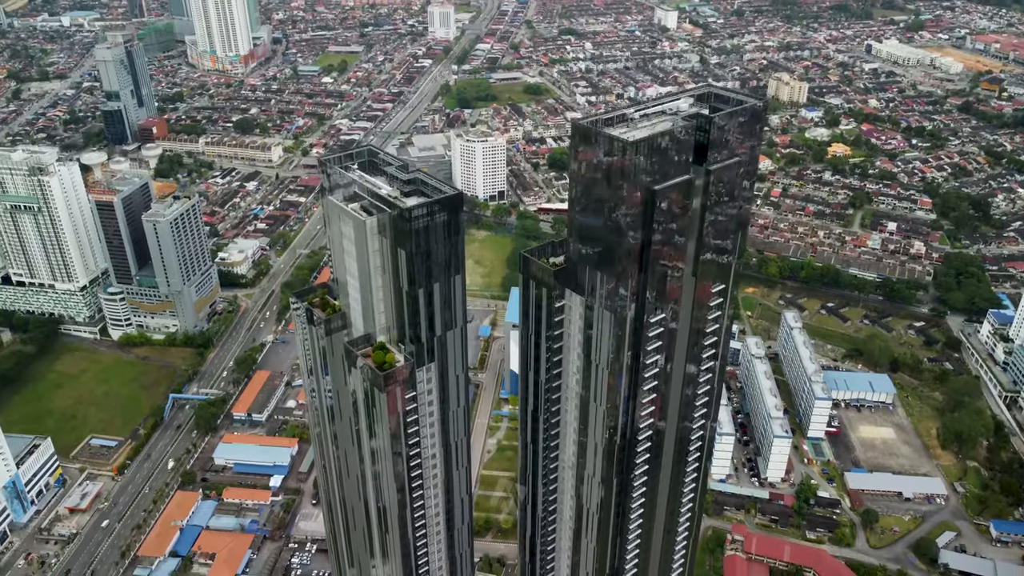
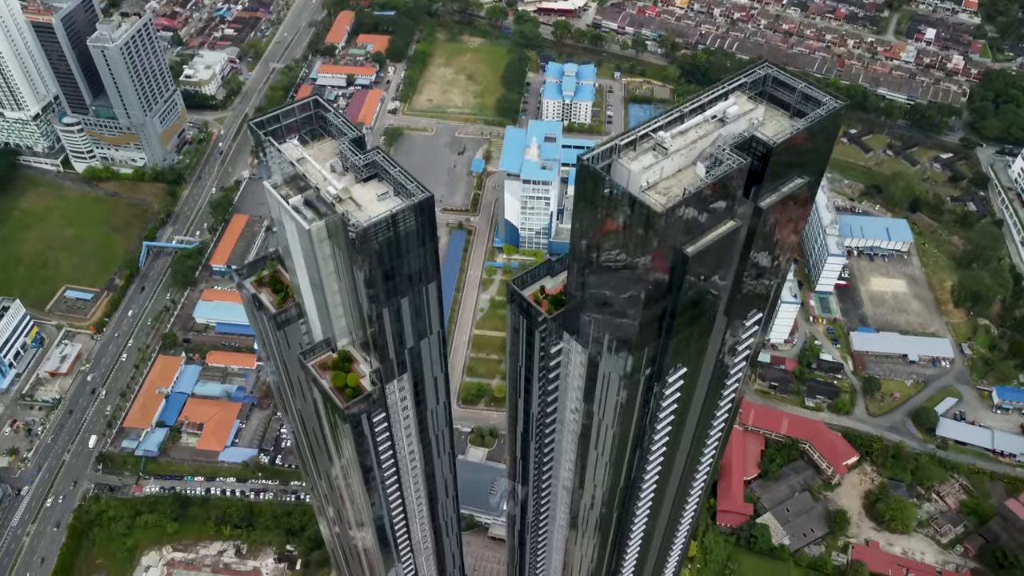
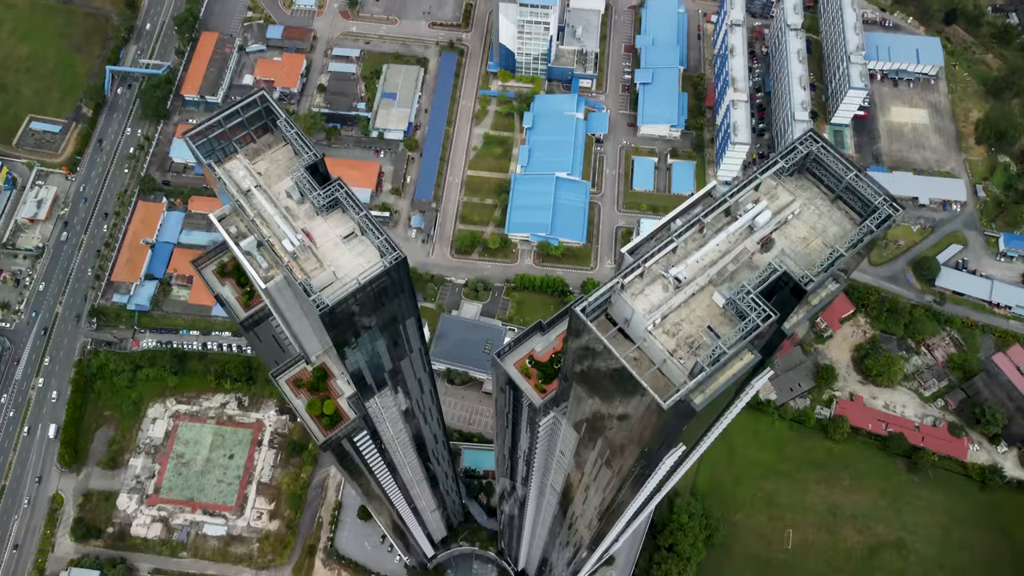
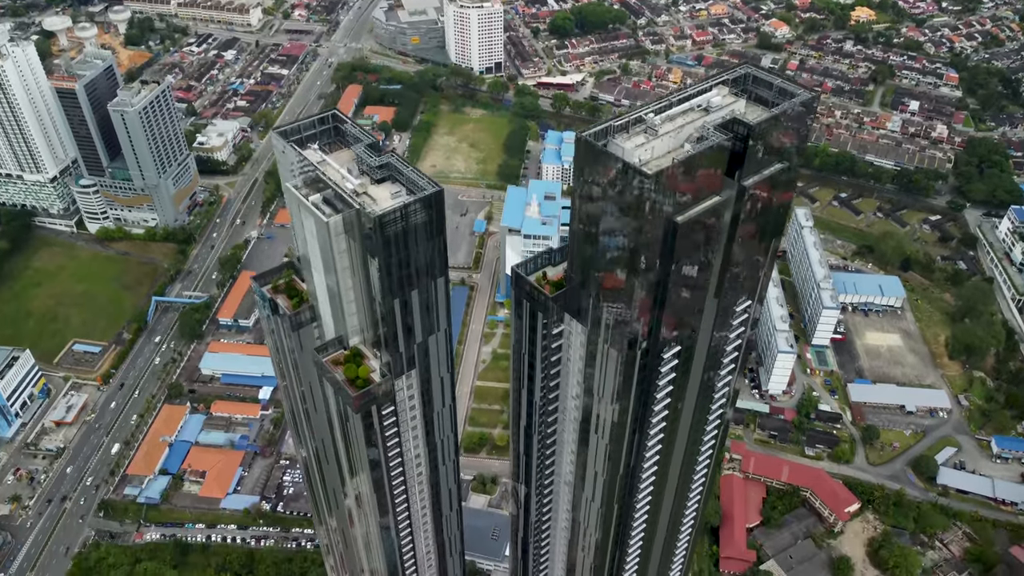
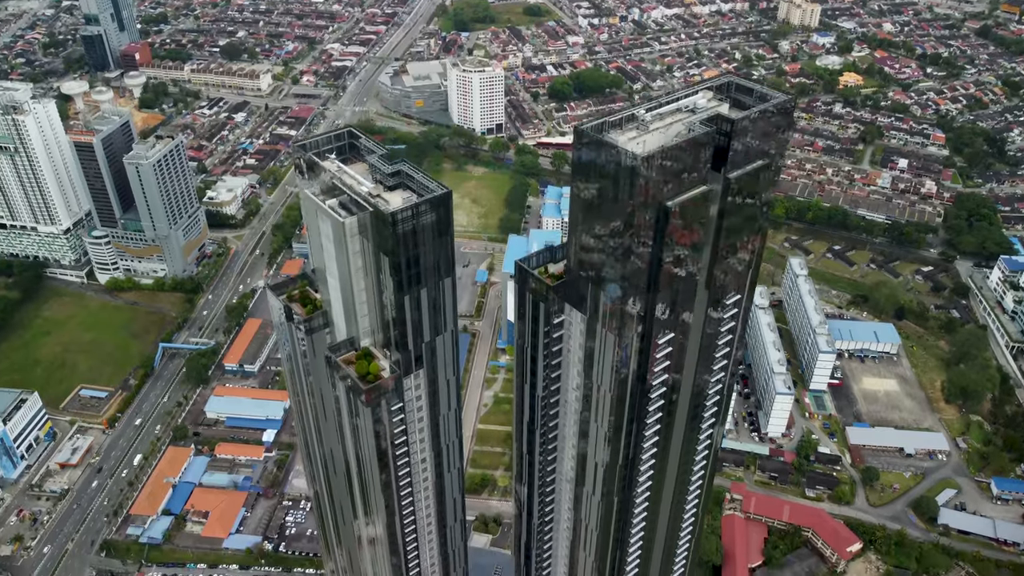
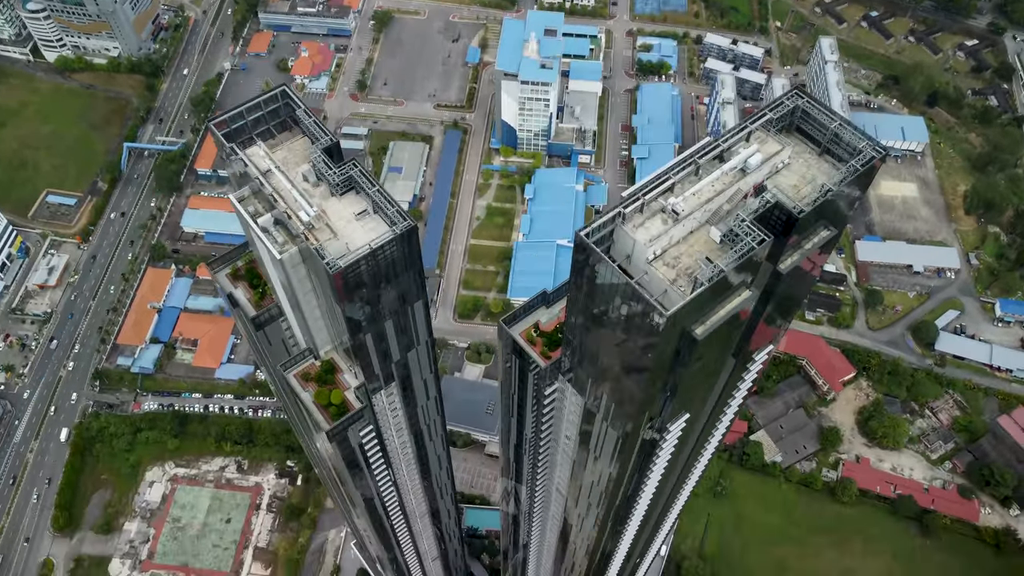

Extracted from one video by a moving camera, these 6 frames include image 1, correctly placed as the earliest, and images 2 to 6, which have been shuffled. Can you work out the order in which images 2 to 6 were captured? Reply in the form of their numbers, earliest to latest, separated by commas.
5, 4, 2, 6, 3
